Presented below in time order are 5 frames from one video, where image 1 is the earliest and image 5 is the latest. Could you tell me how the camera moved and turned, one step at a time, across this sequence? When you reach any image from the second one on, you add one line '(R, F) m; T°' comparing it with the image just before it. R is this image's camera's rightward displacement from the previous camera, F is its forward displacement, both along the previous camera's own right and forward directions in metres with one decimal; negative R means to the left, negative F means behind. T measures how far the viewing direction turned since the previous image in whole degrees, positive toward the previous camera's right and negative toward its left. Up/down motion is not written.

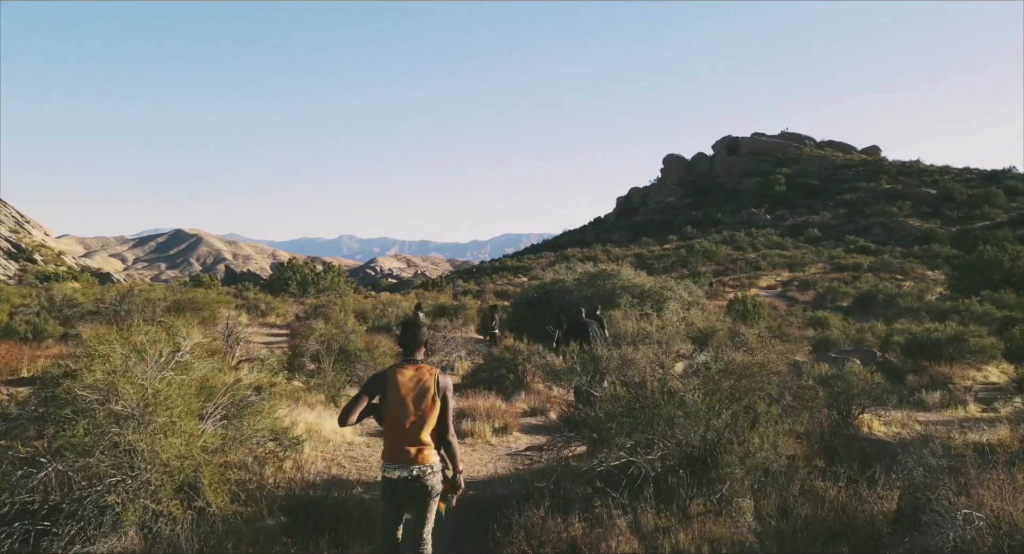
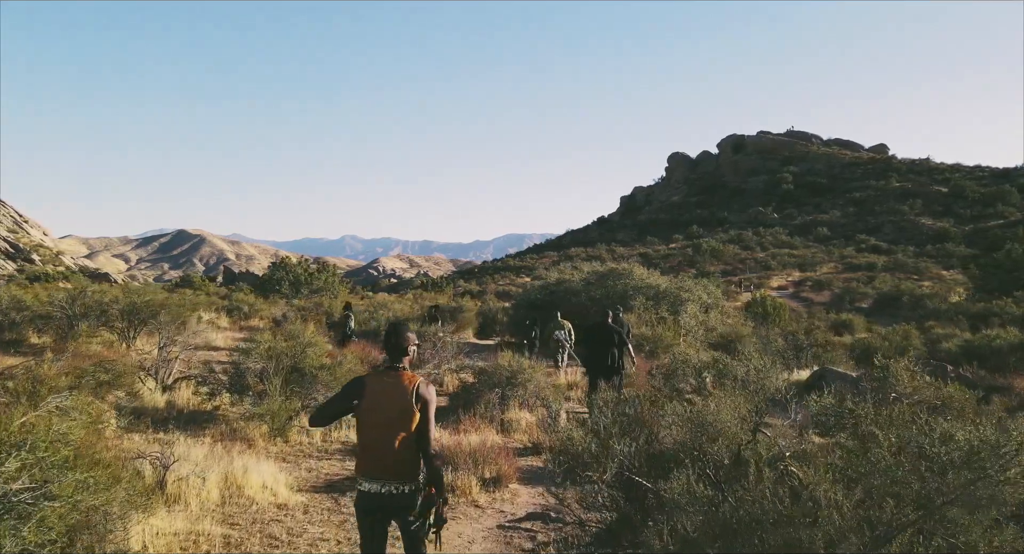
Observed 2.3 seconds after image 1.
(+0.1, +2.0) m; 0°
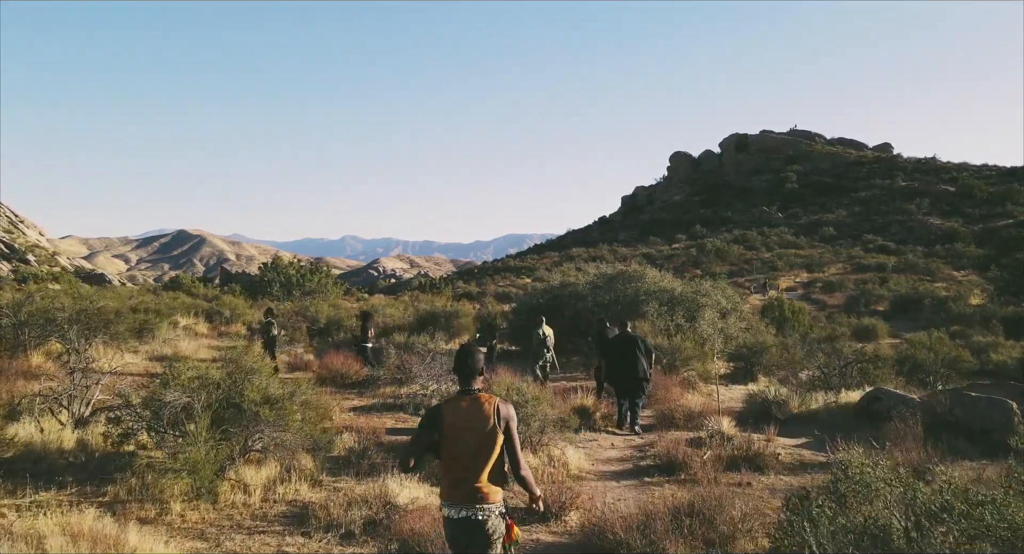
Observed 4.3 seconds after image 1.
(0.0, +1.7) m; 0°
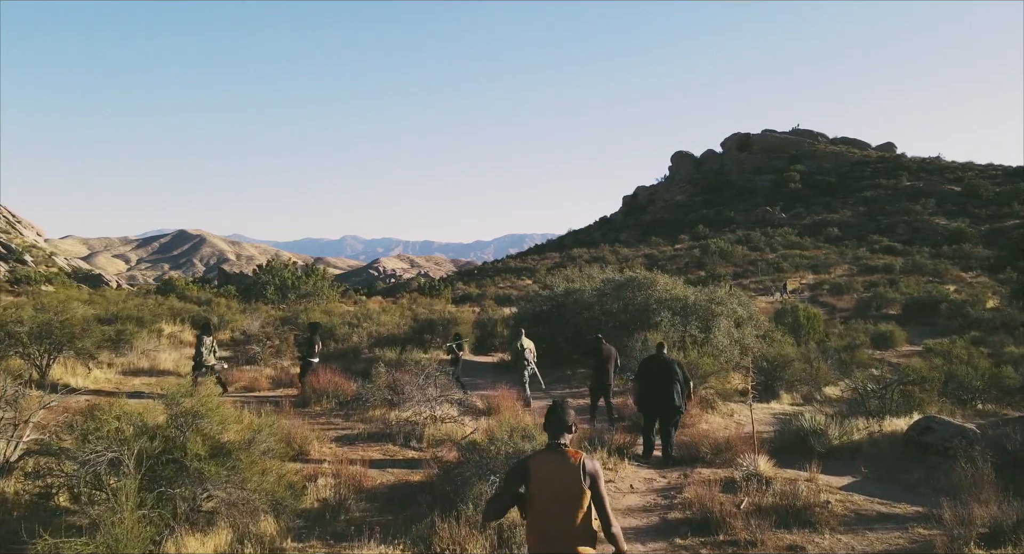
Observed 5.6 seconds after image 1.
(0.0, +1.1) m; 0°
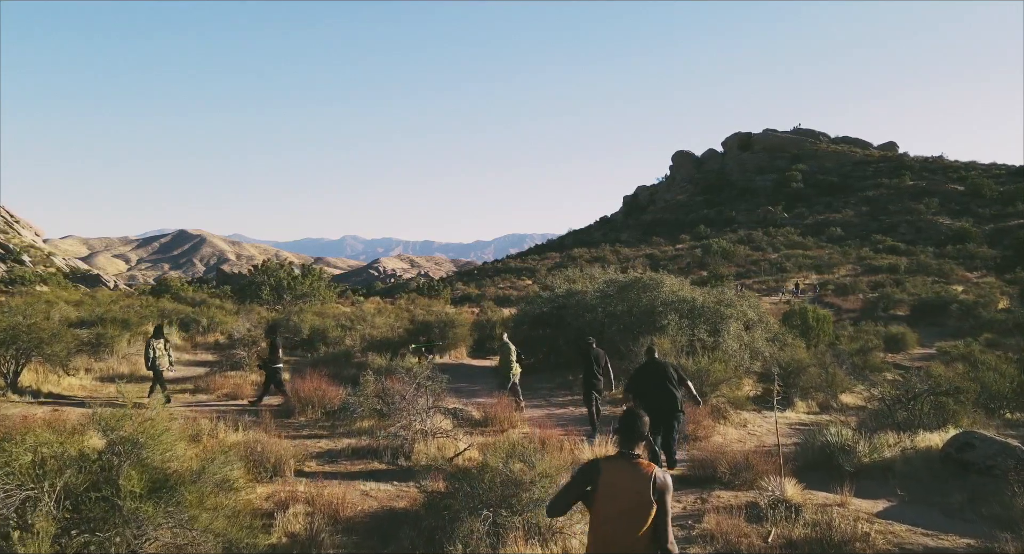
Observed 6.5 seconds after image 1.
(0.0, +0.8) m; 0°
